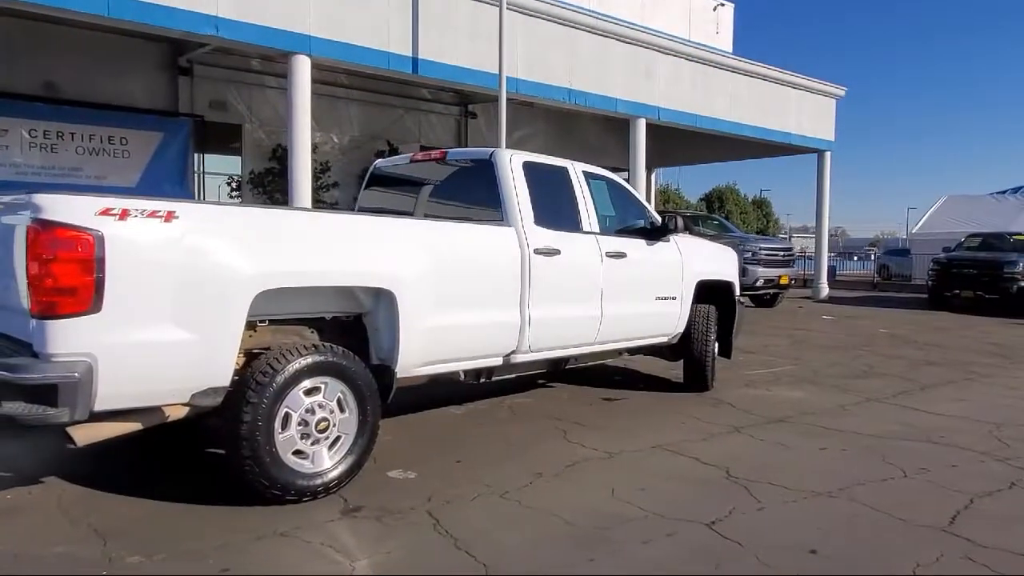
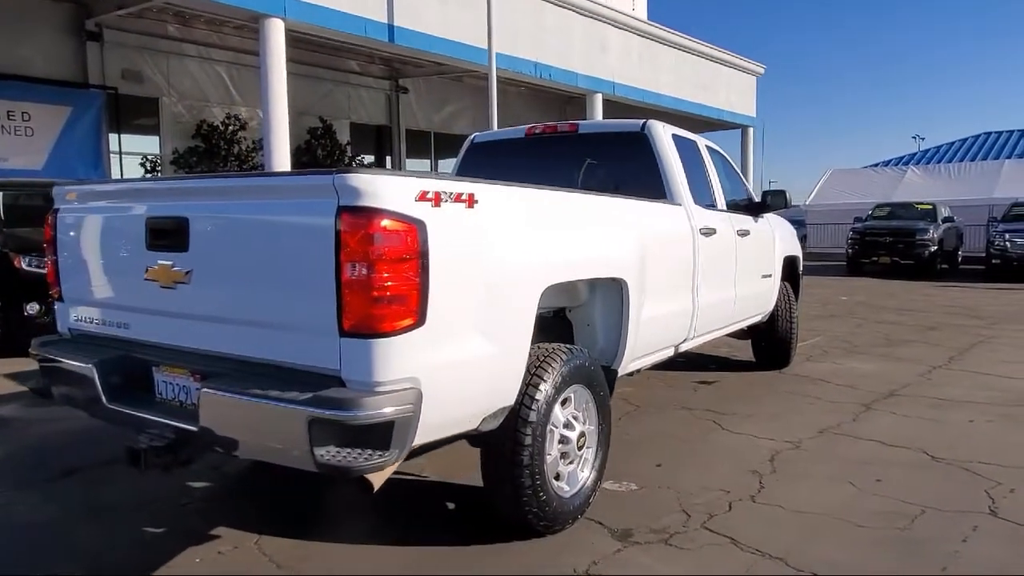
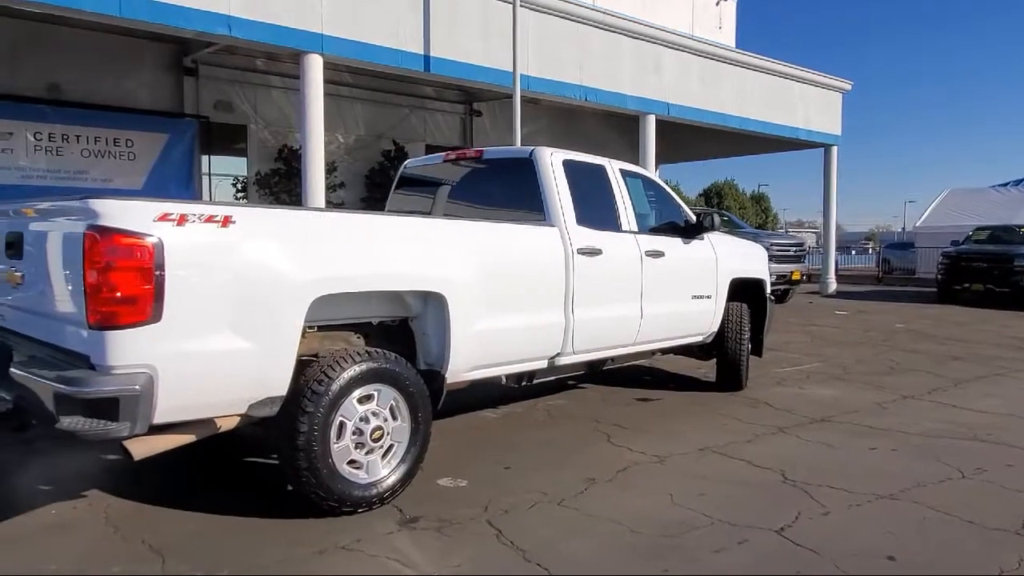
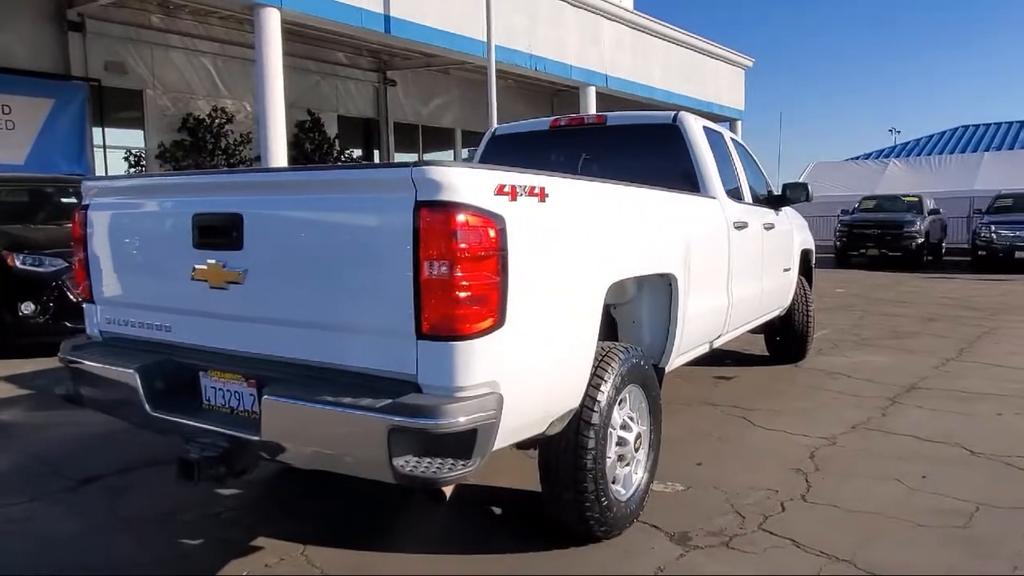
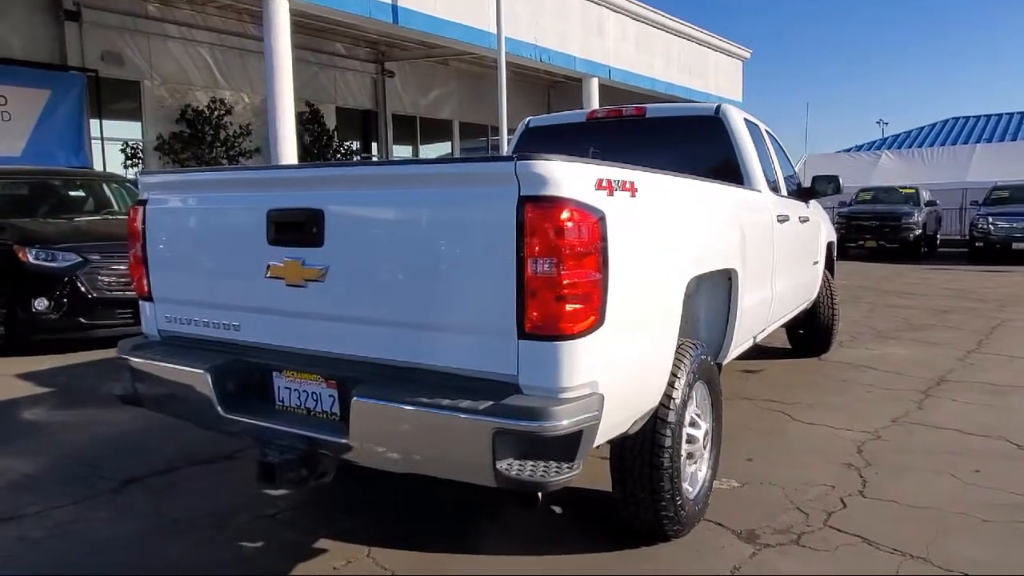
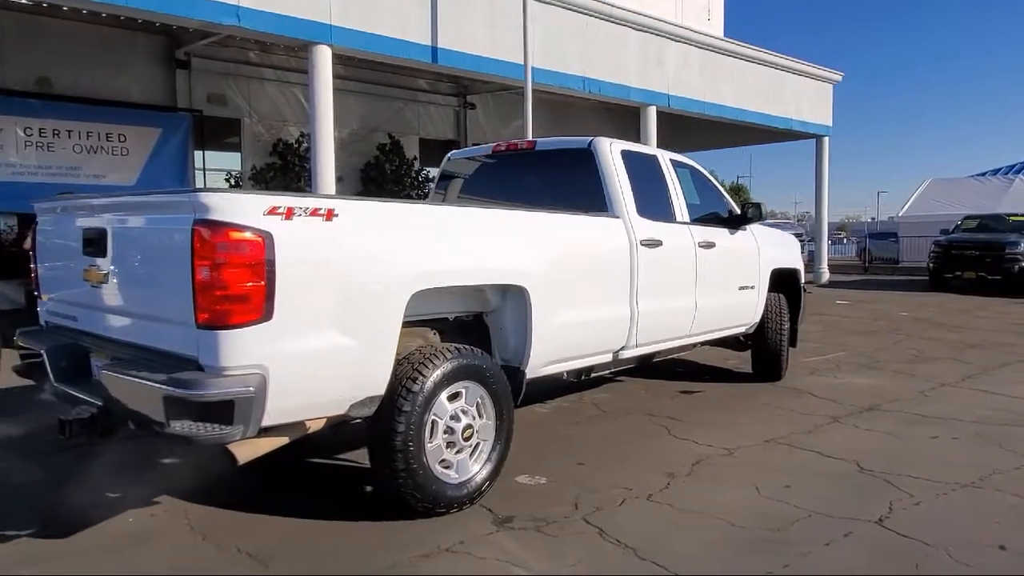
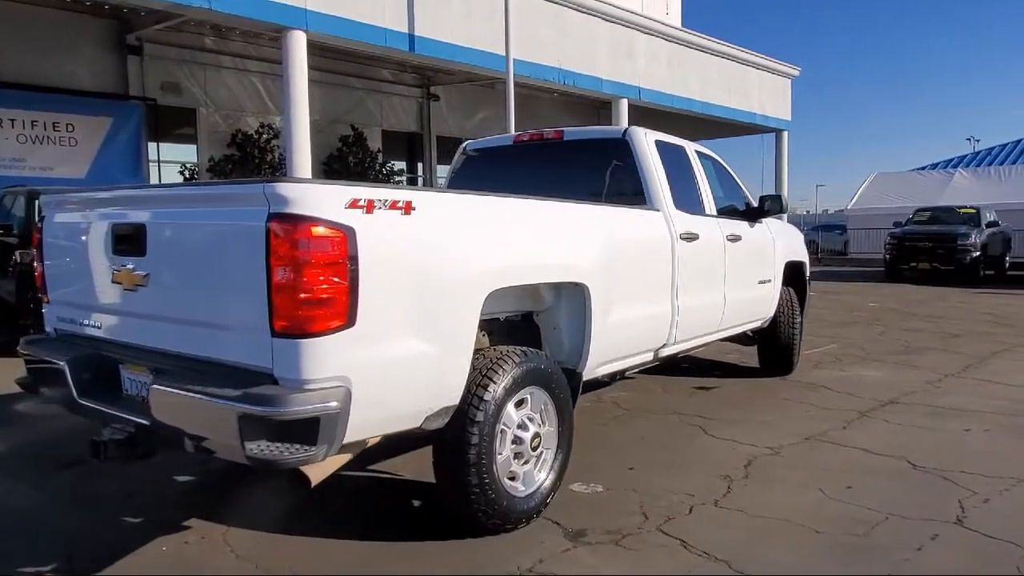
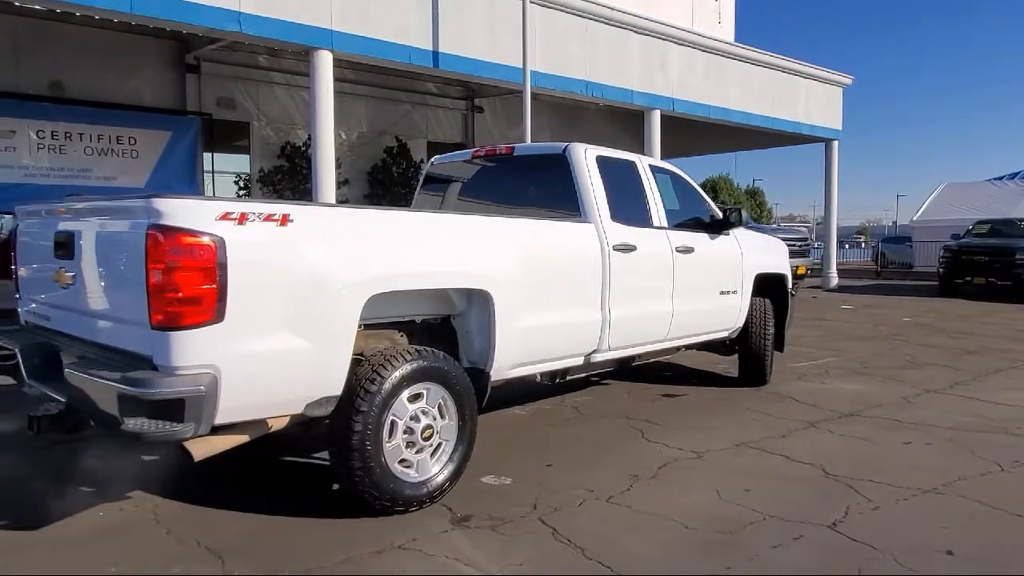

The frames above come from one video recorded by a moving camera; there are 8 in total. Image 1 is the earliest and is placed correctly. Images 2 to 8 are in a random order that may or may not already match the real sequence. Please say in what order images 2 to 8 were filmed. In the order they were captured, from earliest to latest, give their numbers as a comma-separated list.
3, 8, 6, 7, 2, 4, 5
